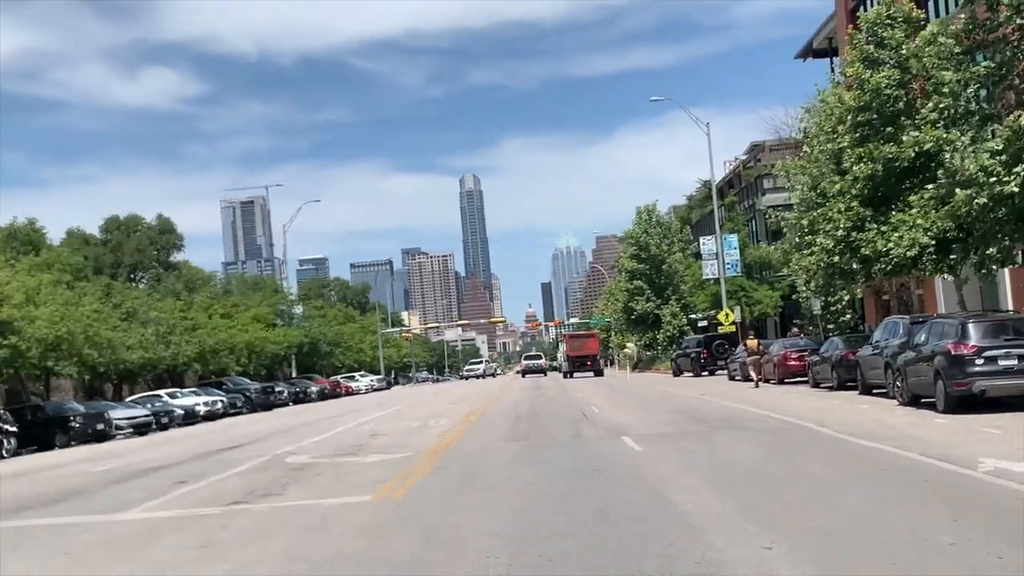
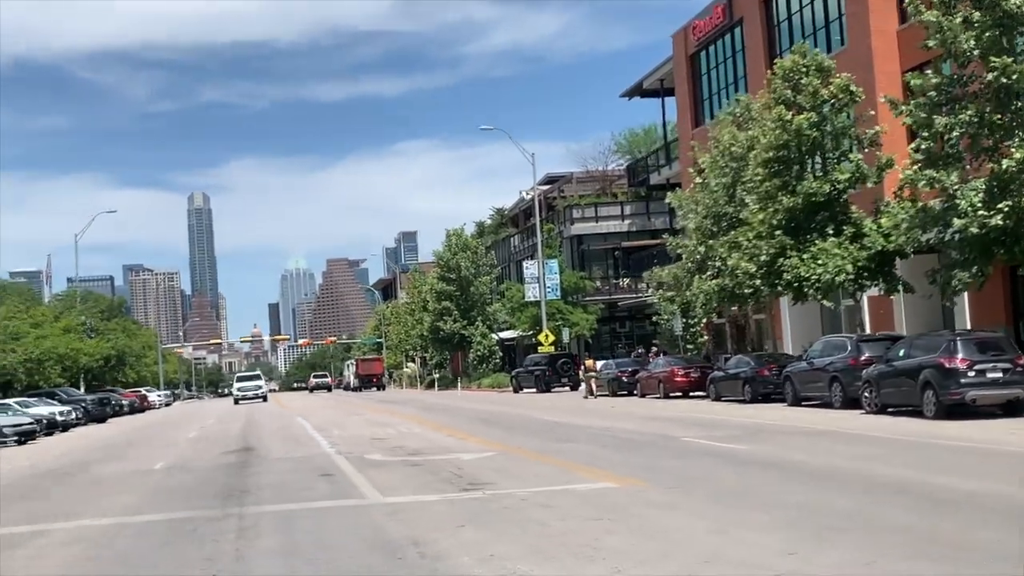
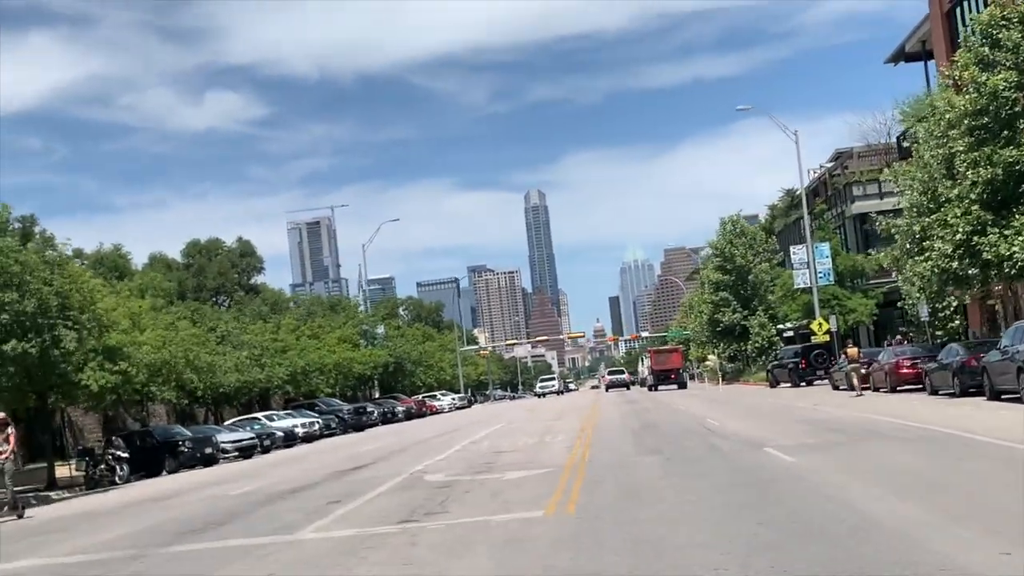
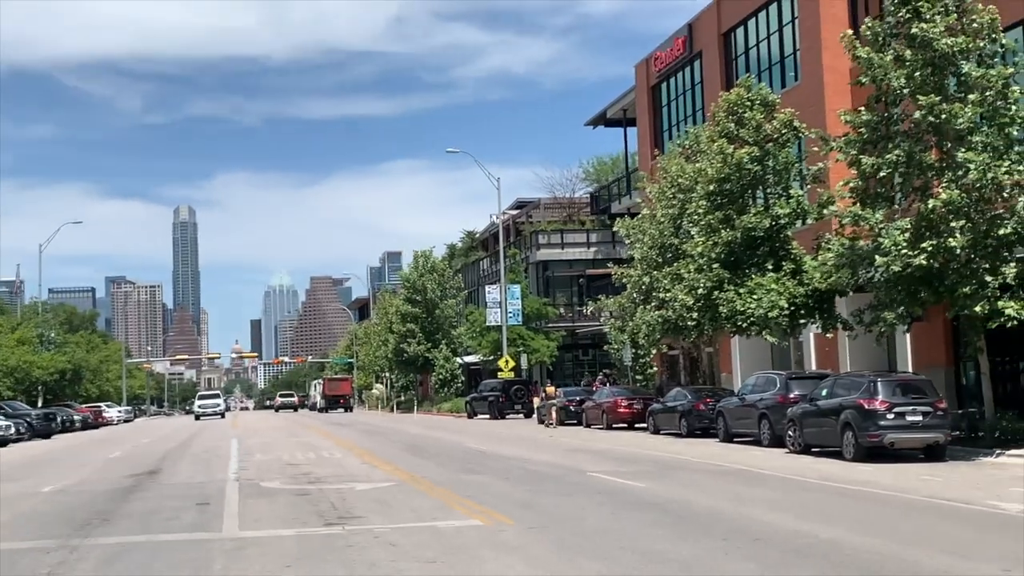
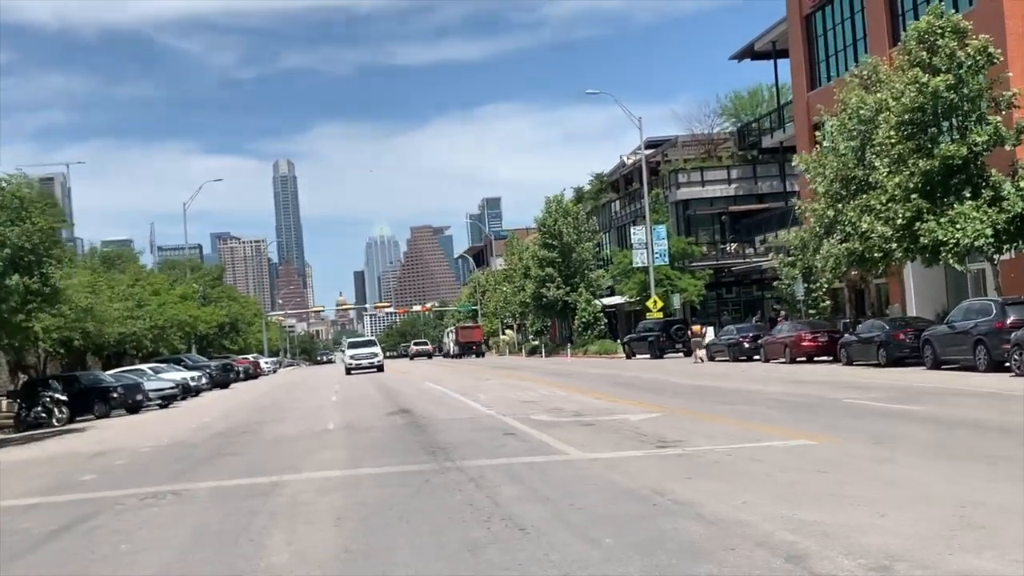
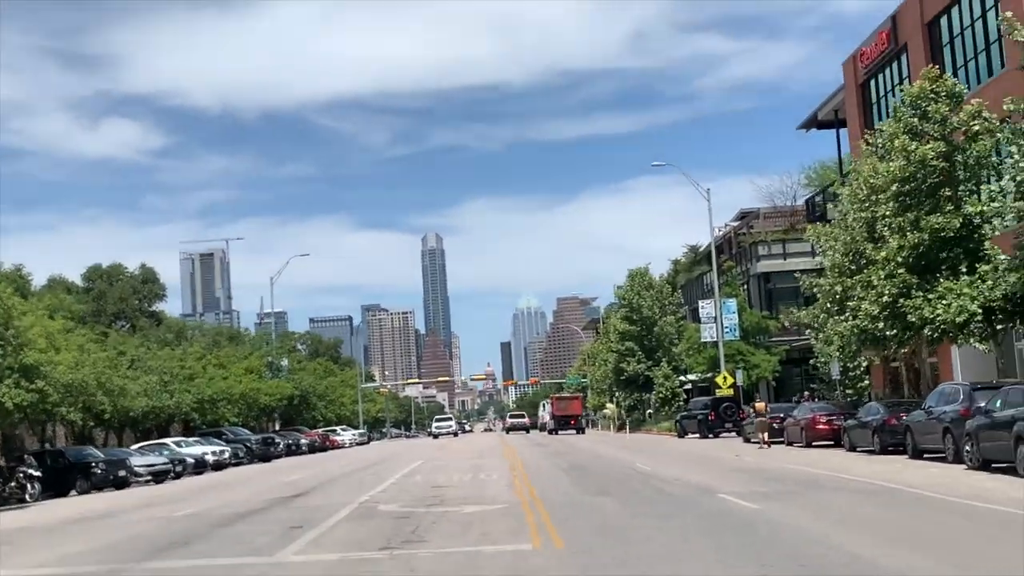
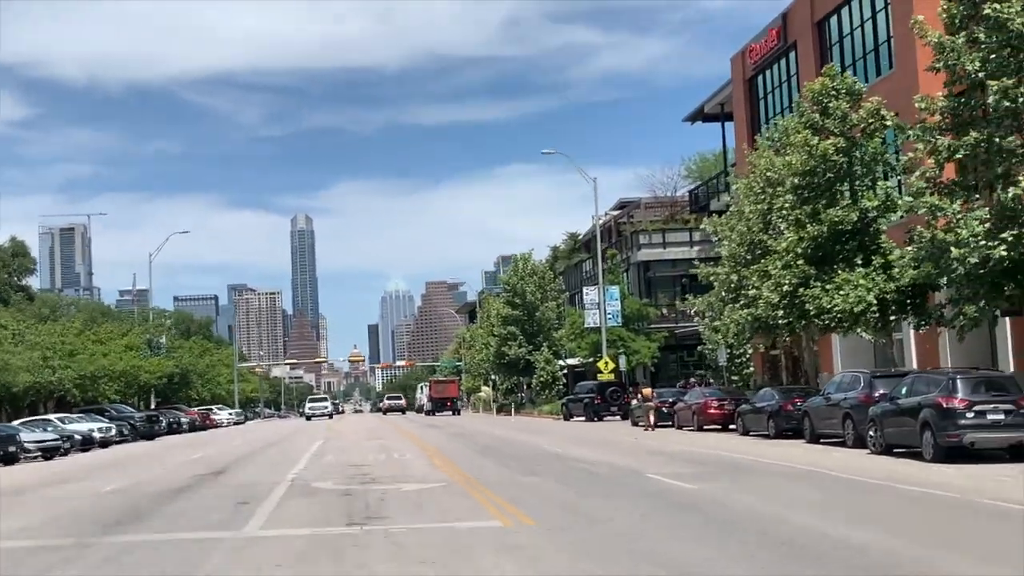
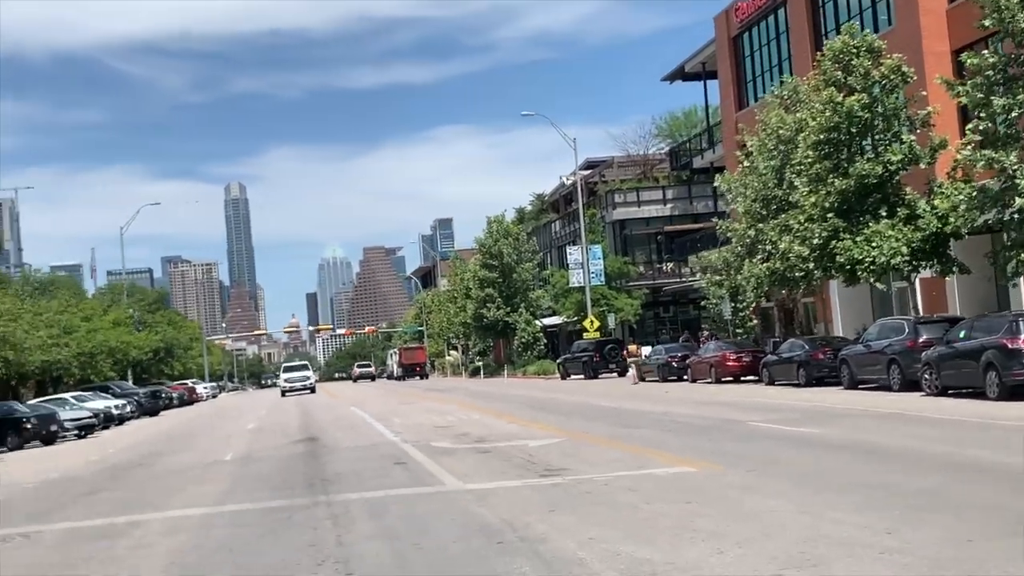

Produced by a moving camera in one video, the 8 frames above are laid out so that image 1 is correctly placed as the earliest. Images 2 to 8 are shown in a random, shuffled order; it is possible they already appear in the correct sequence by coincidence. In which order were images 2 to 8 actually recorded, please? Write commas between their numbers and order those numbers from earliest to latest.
3, 6, 7, 4, 2, 8, 5
